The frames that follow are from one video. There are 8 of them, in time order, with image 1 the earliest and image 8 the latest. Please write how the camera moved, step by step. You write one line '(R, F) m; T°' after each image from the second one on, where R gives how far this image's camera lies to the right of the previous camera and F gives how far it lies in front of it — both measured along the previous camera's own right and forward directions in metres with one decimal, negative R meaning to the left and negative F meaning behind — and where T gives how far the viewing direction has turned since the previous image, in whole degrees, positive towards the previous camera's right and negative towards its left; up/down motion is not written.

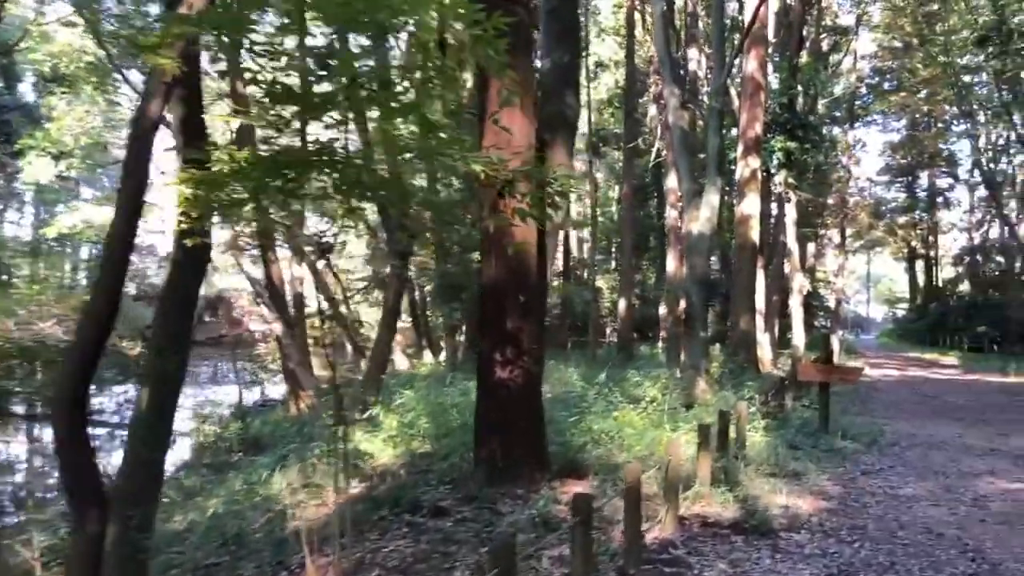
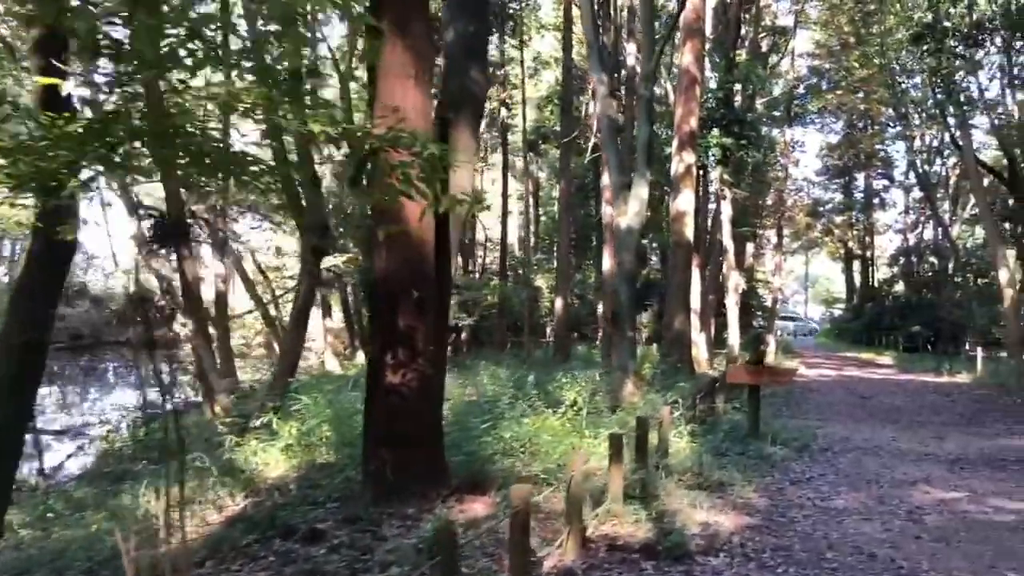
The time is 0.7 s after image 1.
(+0.4, +0.8) m; +3°
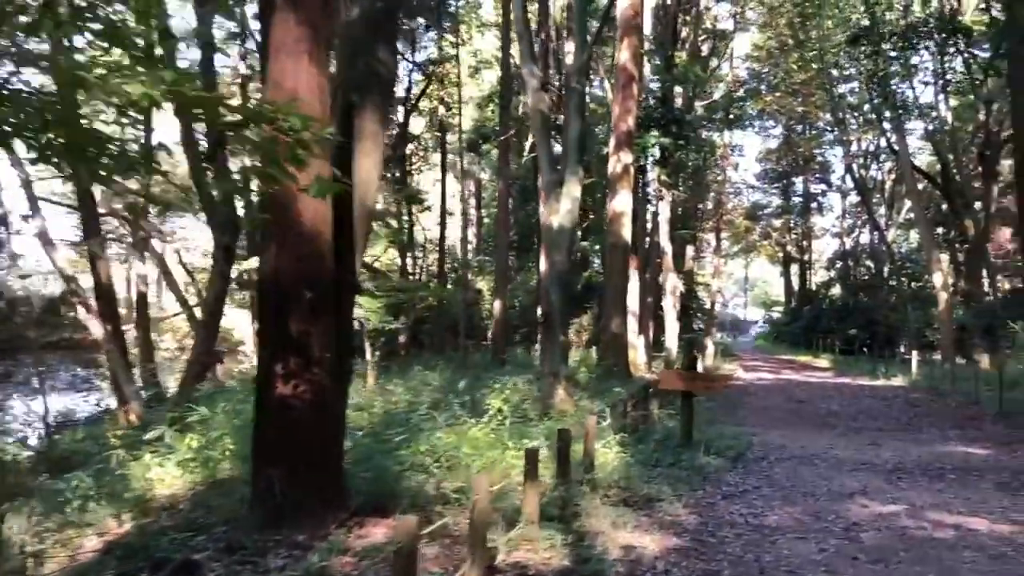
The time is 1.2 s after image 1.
(+0.3, +0.6) m; +3°
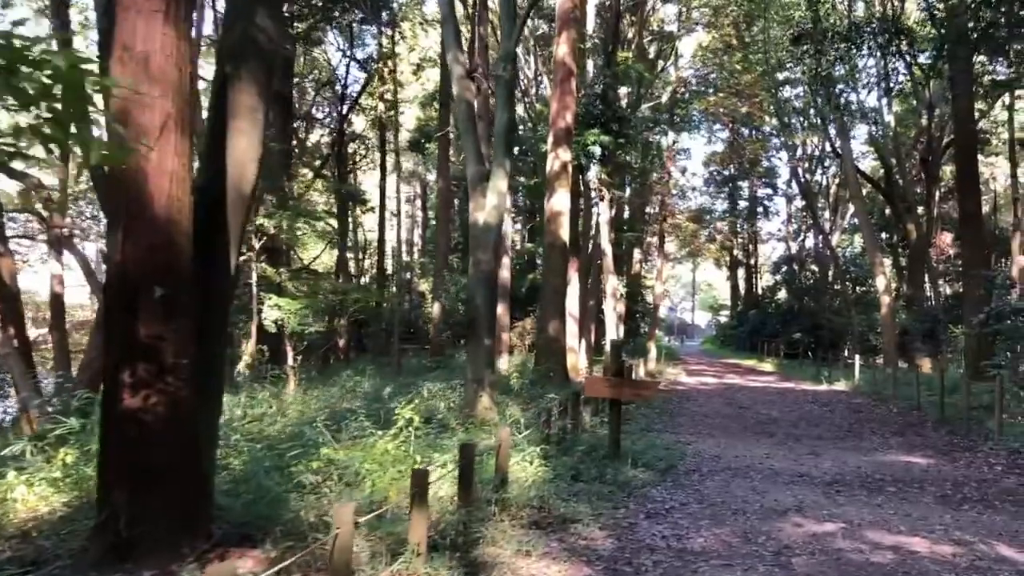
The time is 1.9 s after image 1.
(+0.4, +0.8) m; +3°
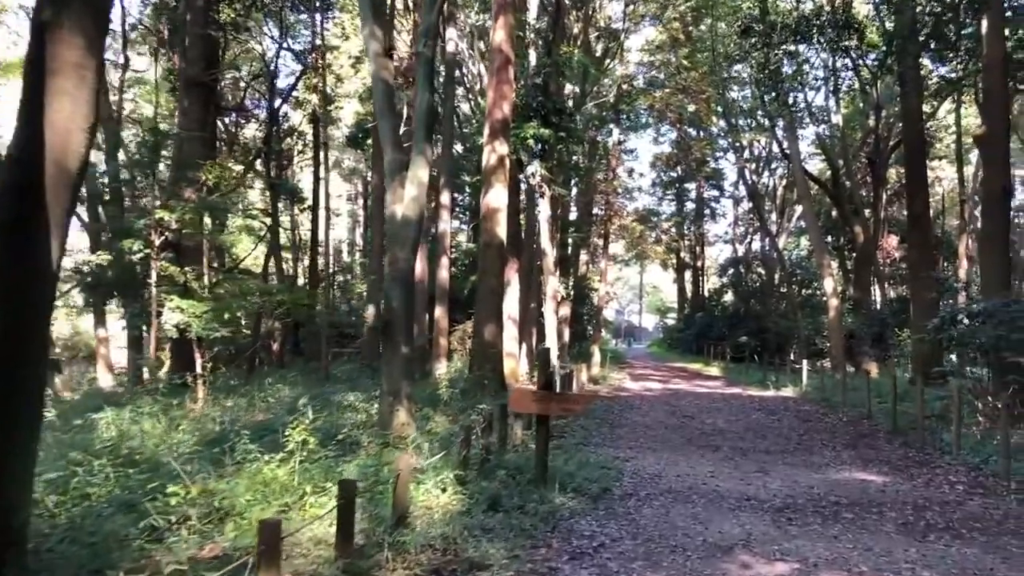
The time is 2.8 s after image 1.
(+0.3, +1.1) m; +3°
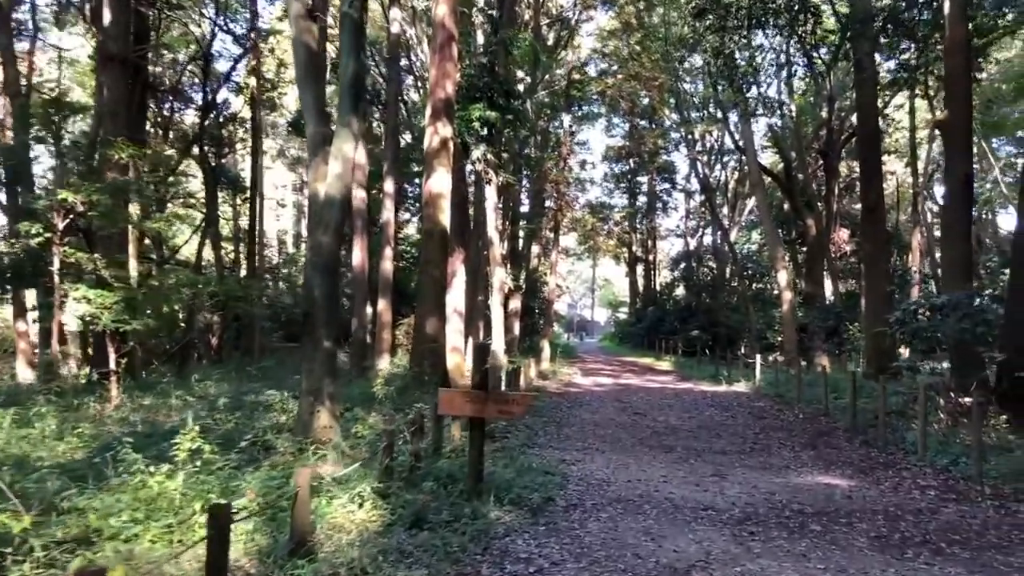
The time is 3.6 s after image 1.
(+0.2, +1.0) m; +3°
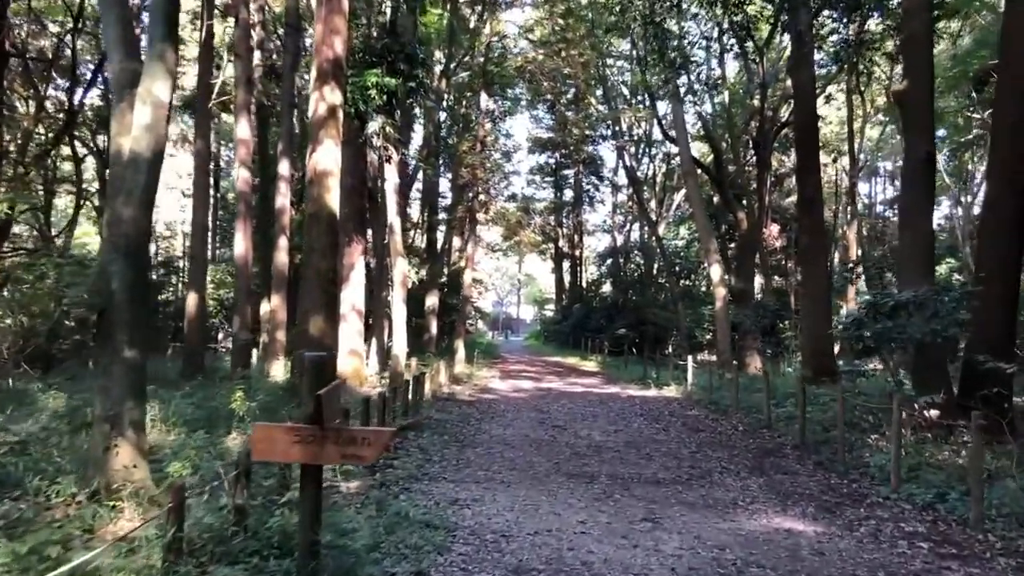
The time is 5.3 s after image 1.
(+0.5, +2.3) m; +4°
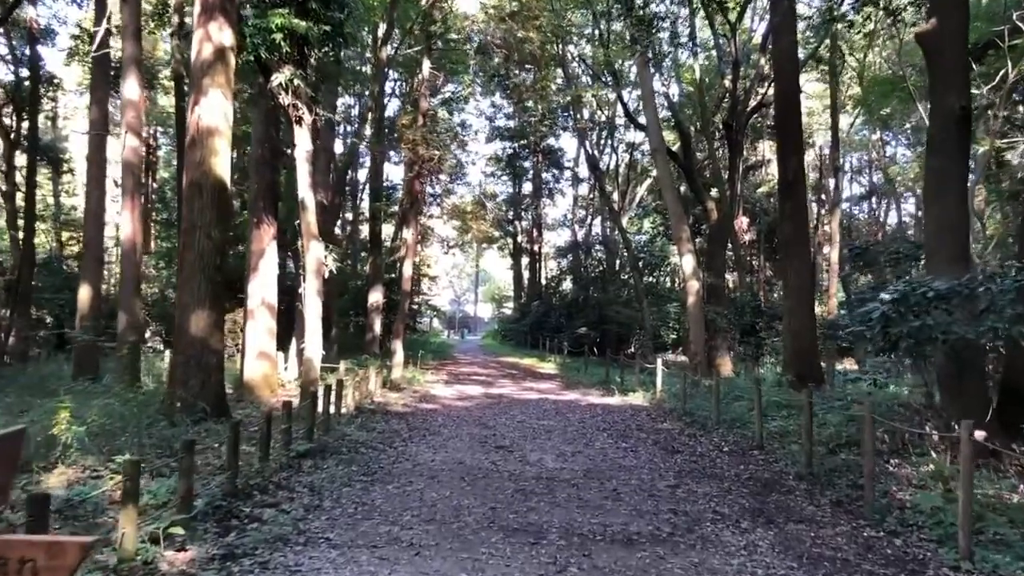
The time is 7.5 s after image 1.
(+0.3, +2.8) m; +2°
